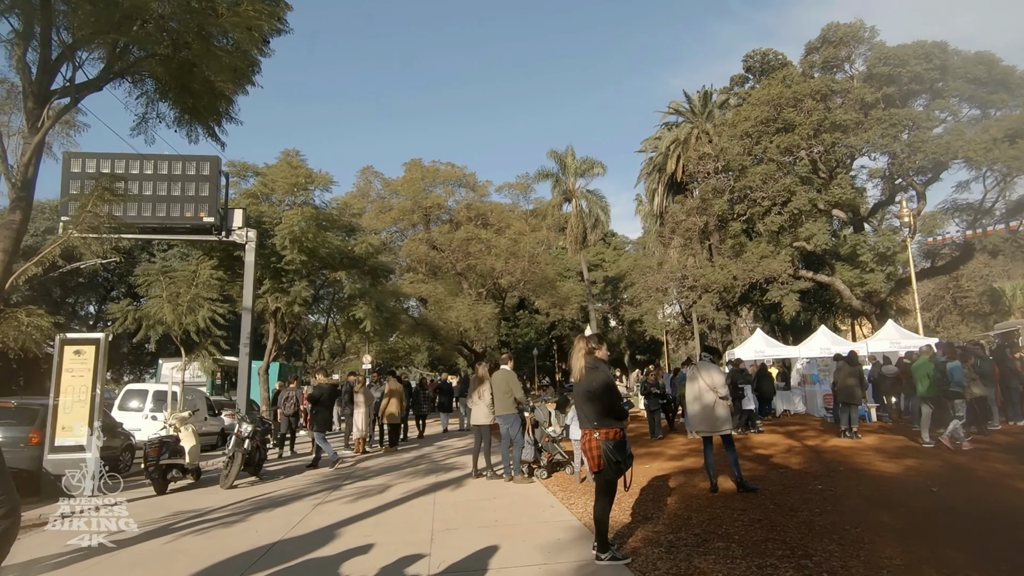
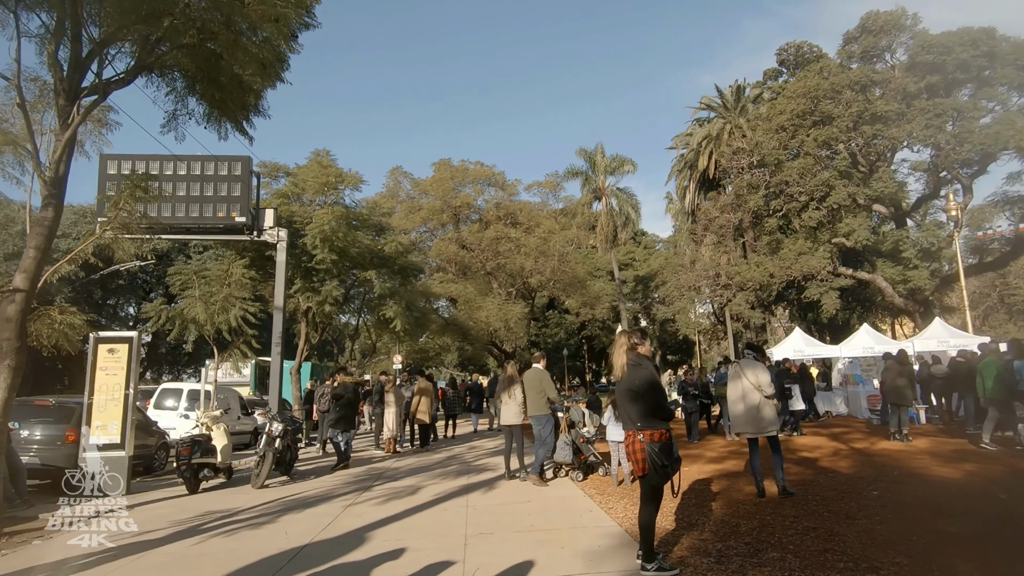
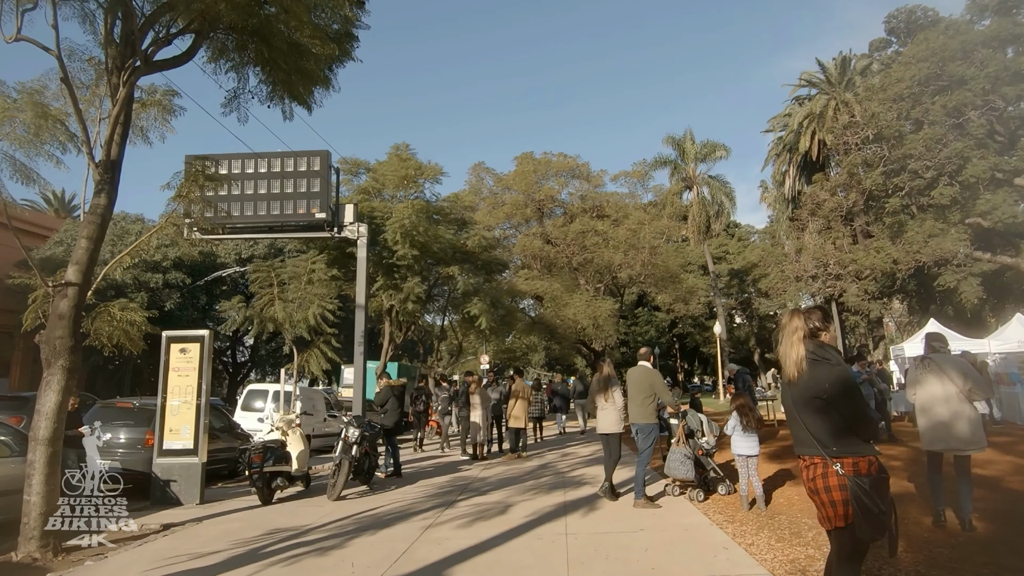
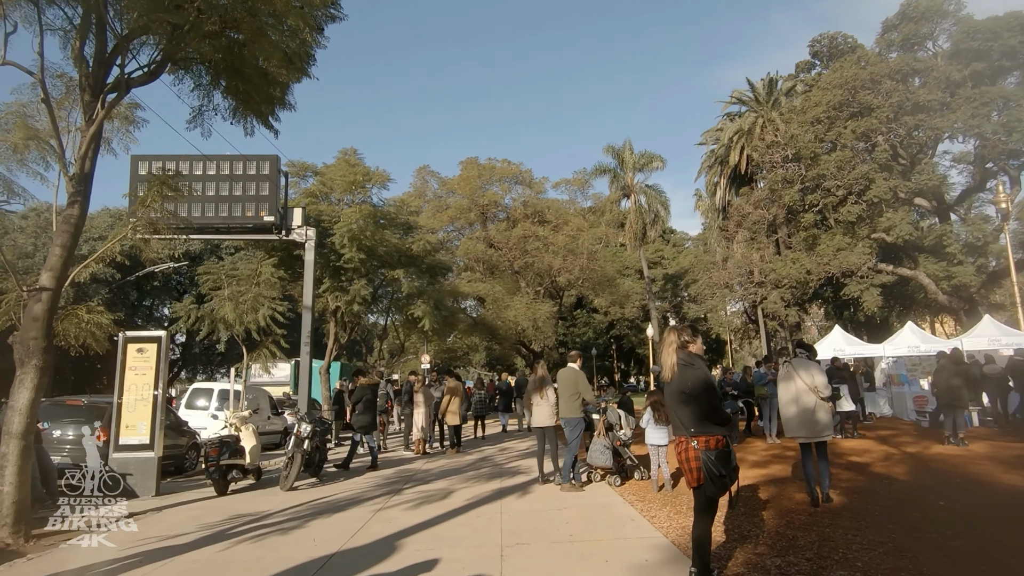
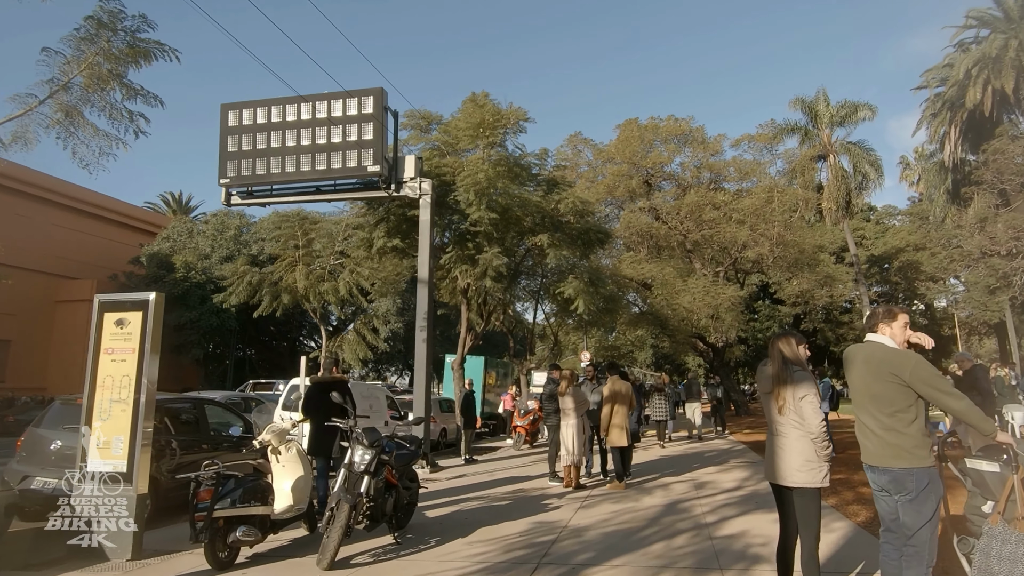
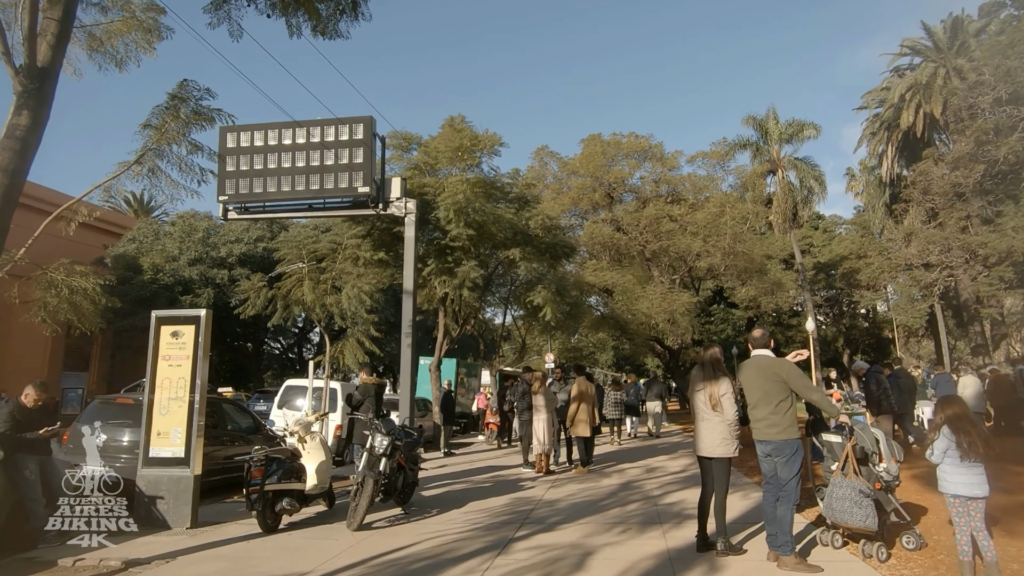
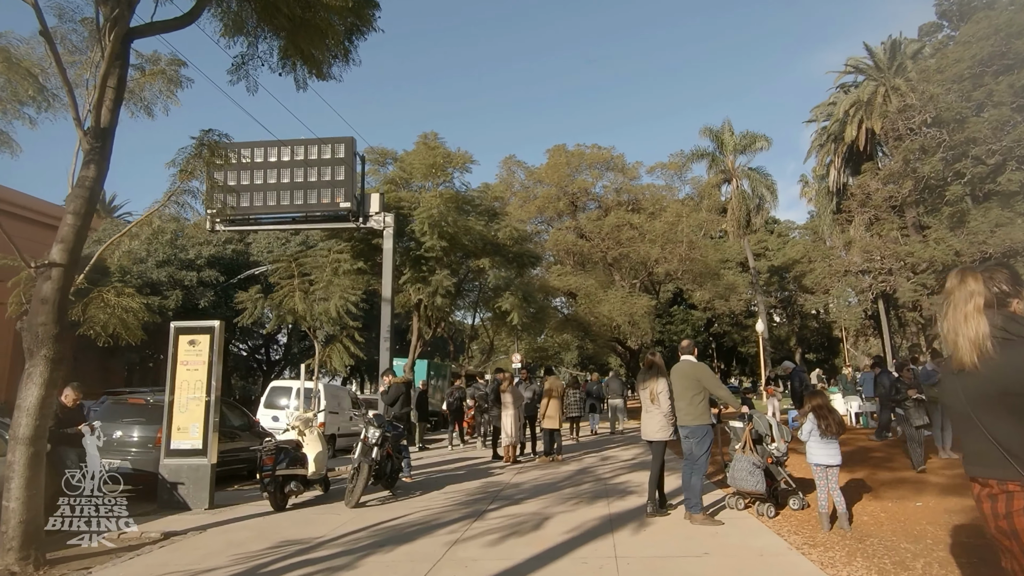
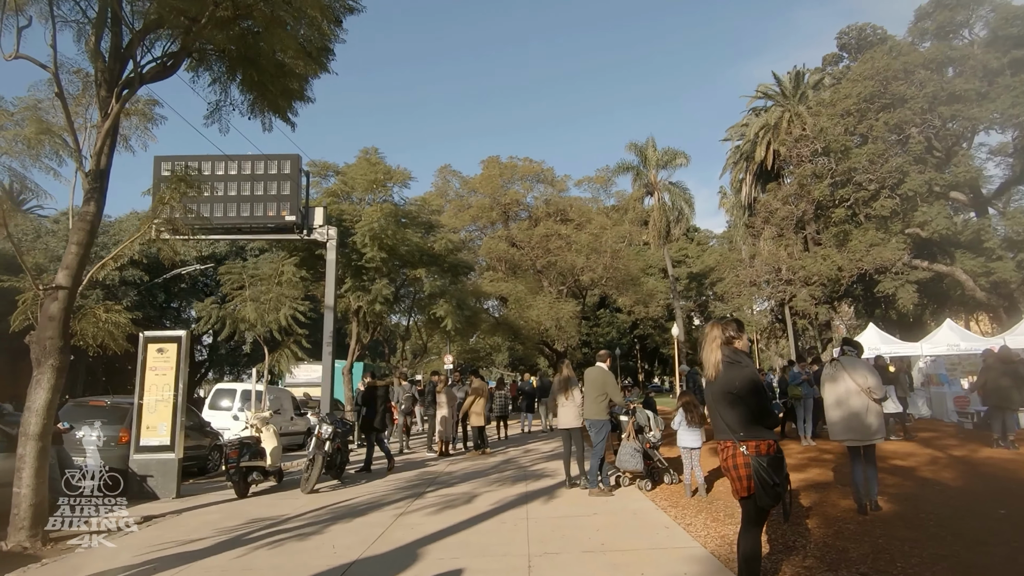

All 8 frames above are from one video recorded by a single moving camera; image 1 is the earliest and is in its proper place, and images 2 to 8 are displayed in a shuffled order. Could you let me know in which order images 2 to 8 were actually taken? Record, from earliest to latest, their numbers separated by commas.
2, 4, 8, 3, 7, 6, 5
